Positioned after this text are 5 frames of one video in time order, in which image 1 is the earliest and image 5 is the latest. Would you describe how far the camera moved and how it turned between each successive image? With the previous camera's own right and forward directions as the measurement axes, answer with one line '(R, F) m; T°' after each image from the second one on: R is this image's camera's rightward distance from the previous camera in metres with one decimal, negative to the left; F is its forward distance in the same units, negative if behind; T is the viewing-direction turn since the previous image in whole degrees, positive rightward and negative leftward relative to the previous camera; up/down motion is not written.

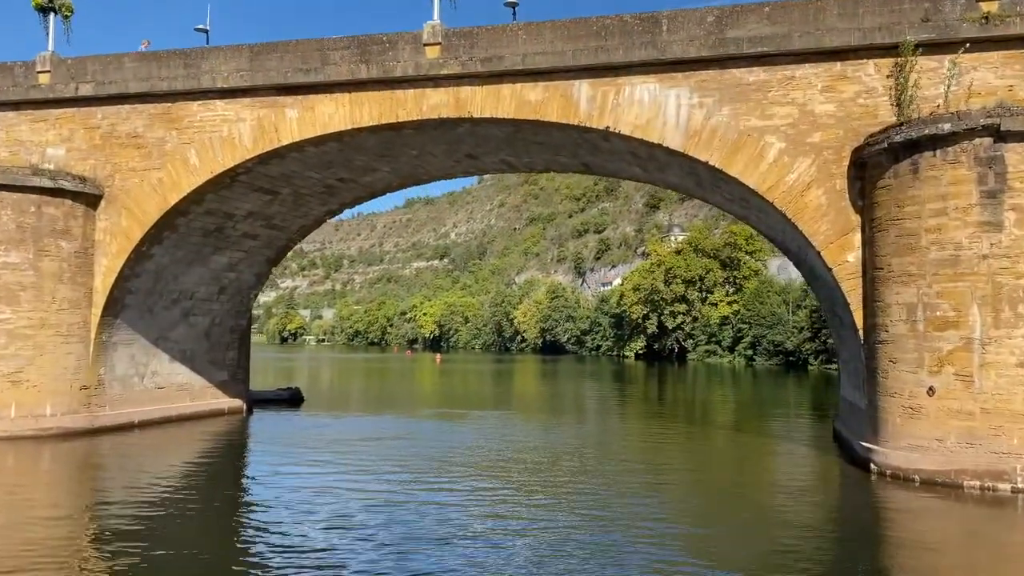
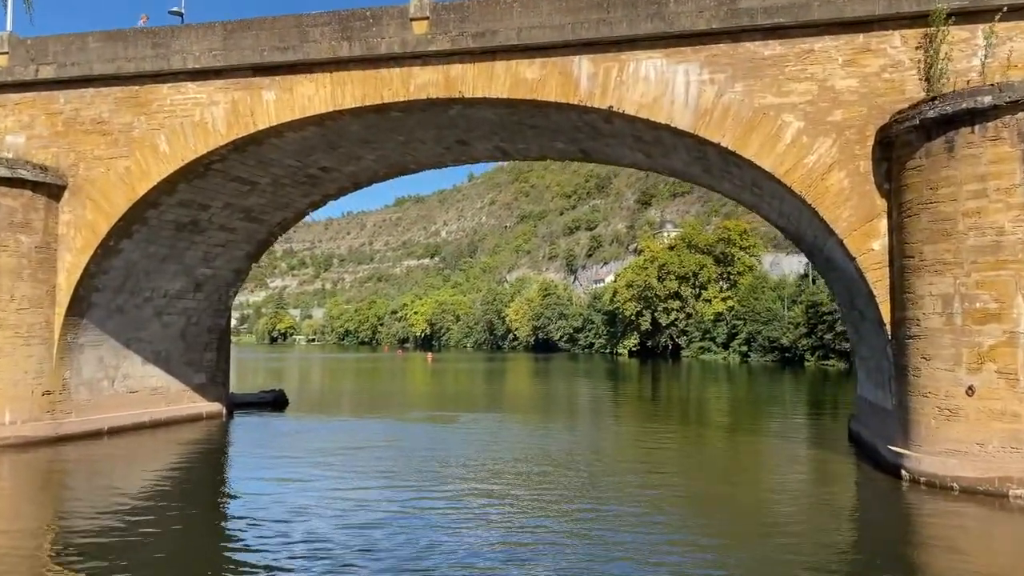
(-0.1, +0.8) m; +1°
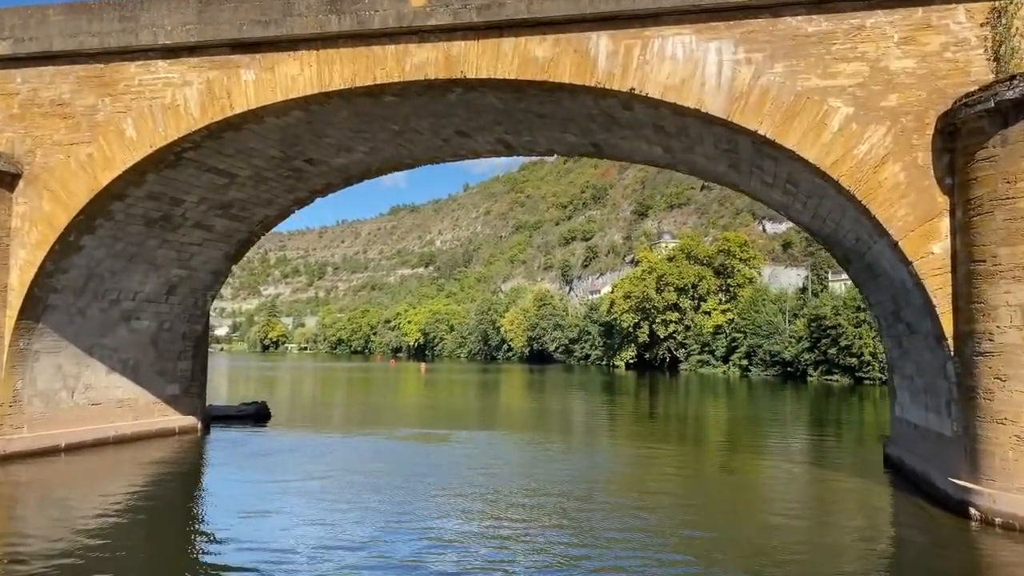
(-0.1, +1.1) m; 0°
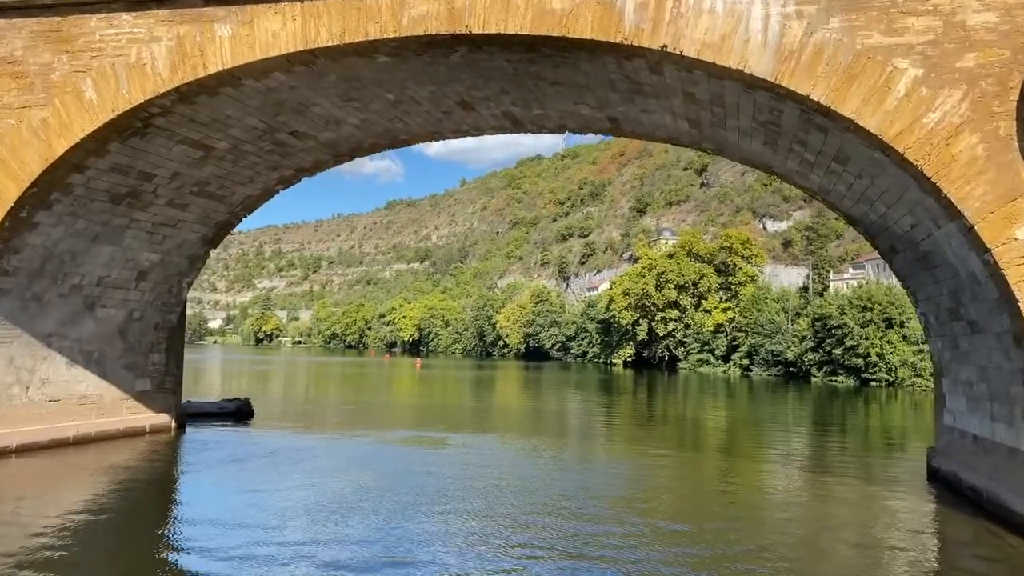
(-0.1, +1.1) m; 0°
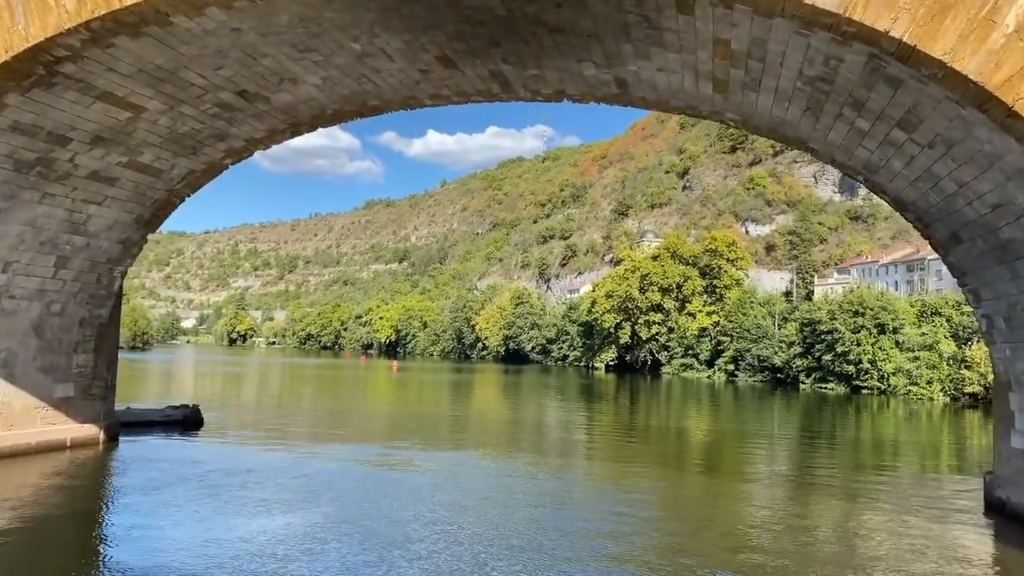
(-0.1, +1.6) m; +1°
